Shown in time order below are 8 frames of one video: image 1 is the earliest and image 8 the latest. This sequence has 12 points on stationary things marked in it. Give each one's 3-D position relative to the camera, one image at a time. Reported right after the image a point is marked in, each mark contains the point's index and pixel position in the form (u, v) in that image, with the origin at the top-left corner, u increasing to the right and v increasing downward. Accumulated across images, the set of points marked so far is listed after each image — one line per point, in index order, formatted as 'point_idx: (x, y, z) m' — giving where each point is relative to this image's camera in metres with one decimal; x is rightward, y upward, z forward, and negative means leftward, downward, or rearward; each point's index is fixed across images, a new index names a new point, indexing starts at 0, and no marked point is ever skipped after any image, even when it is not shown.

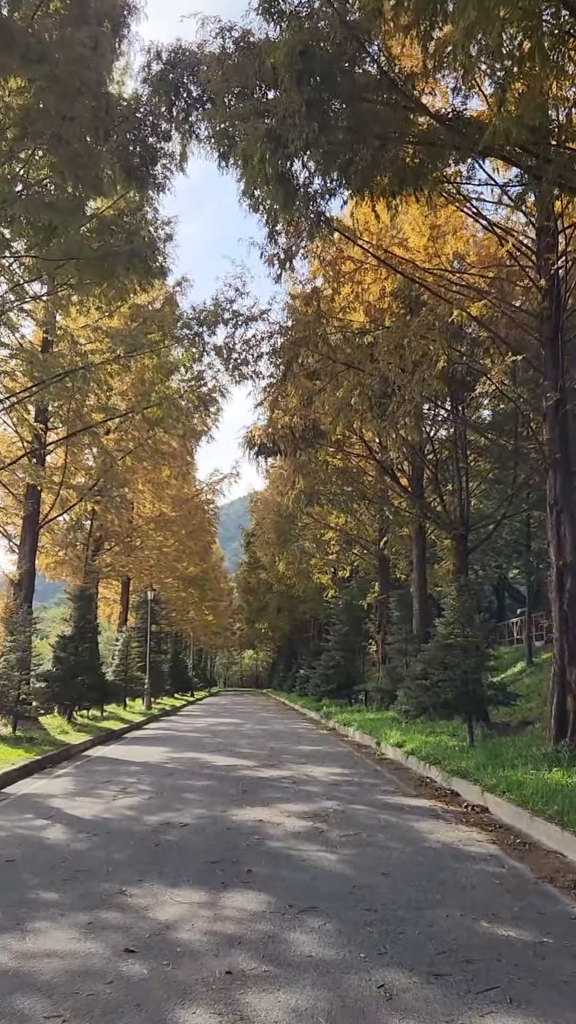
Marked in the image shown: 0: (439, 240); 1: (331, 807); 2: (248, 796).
0: (+2.5, +4.5, +13.5) m
1: (+0.5, -3.2, +9.0) m
2: (-0.5, -3.4, +9.9) m
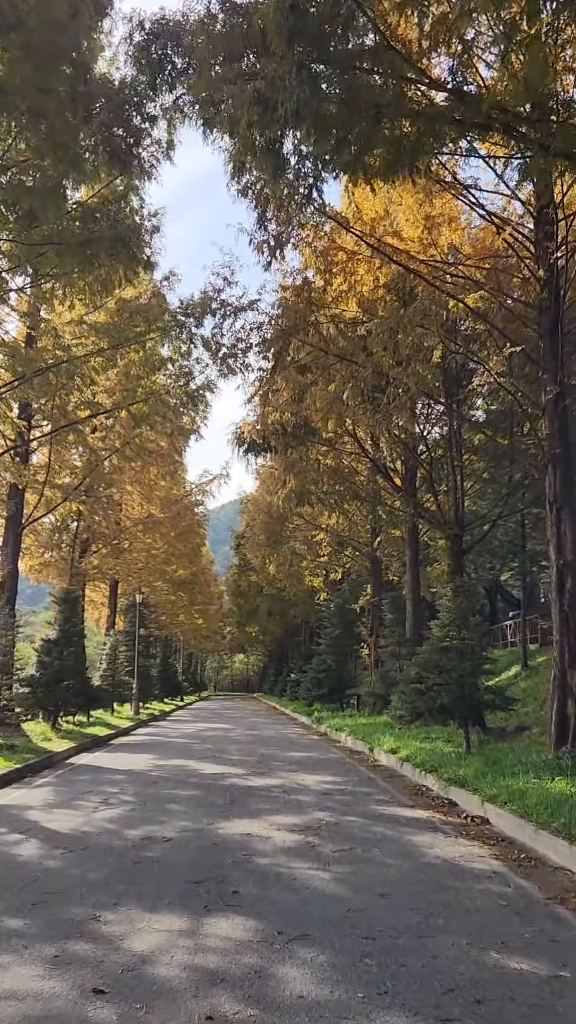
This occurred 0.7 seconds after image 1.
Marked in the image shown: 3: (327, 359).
0: (+2.3, +4.5, +13.1) m
1: (+0.4, -3.2, +8.5) m
2: (-0.6, -3.4, +9.4) m
3: (+0.6, +2.5, +13.1) m
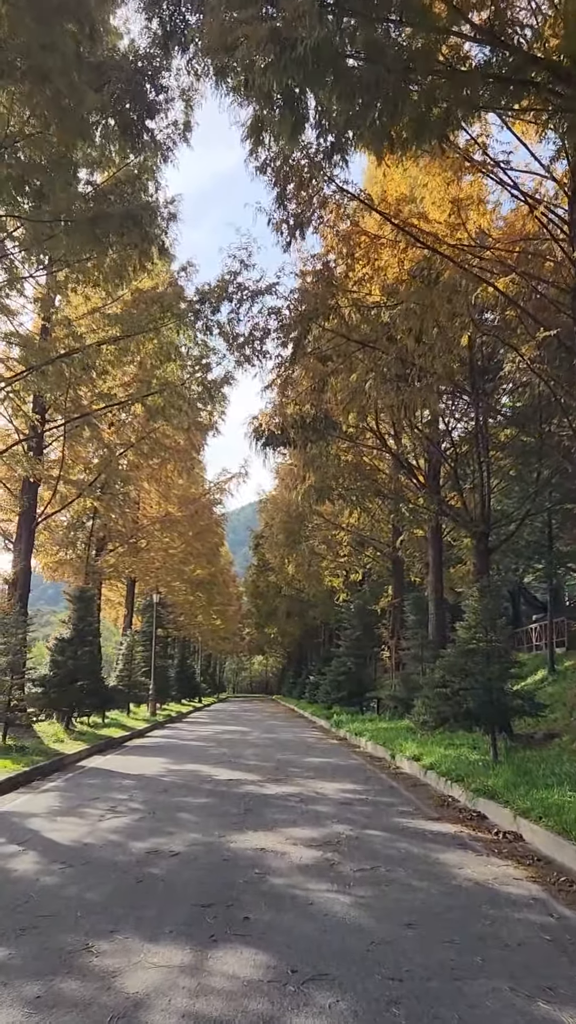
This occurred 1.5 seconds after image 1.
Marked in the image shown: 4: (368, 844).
0: (+2.6, +4.6, +12.4) m
1: (+0.5, -3.1, +7.9) m
2: (-0.4, -3.3, +8.8) m
3: (+0.9, +2.5, +12.5) m
4: (+0.7, -3.0, +7.4) m
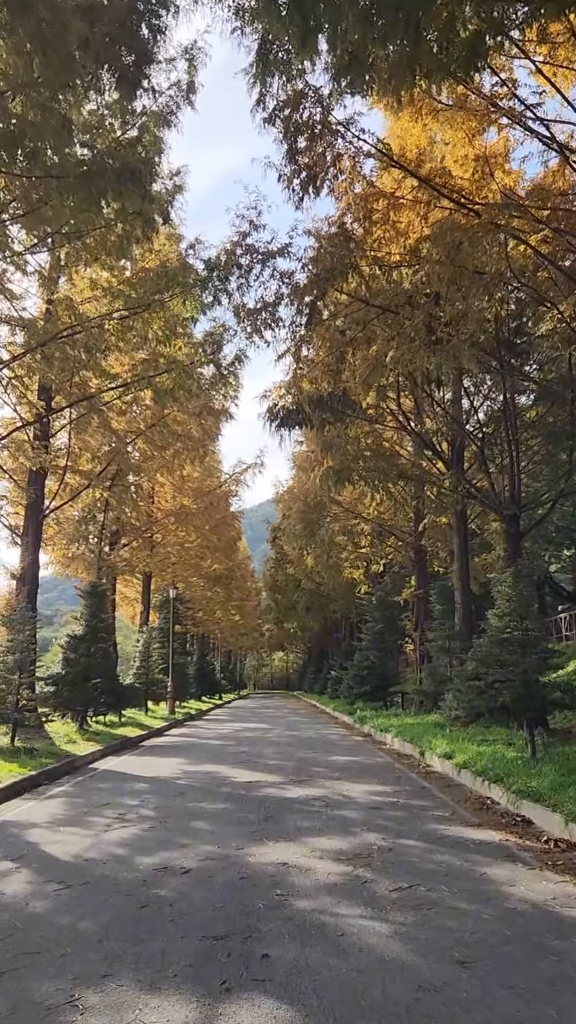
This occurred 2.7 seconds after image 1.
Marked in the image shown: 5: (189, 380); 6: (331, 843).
0: (+2.8, +4.8, +11.5) m
1: (+0.8, -2.9, +7.1) m
2: (-0.2, -3.1, +8.0) m
3: (+1.1, +2.8, +11.6) m
4: (+0.9, -2.8, +6.6) m
5: (-1.8, +2.4, +14.6) m
6: (+0.4, -2.9, +7.1) m
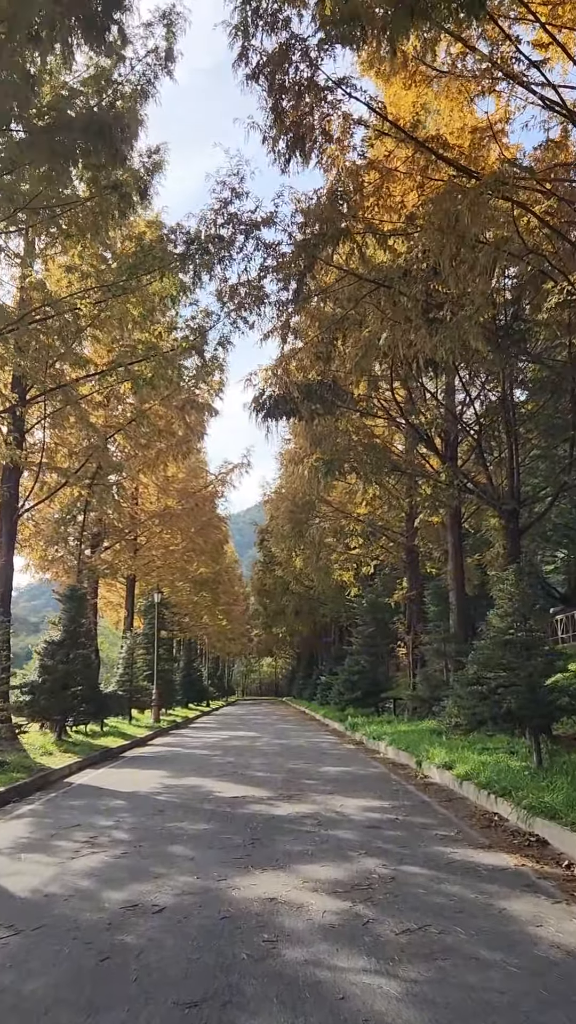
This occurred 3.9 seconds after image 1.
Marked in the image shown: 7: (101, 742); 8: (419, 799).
0: (+2.6, +5.0, +10.8) m
1: (+0.7, -2.8, +6.3) m
2: (-0.3, -3.0, +7.2) m
3: (+1.0, +2.9, +10.9) m
4: (+0.8, -2.6, +5.7) m
5: (-2.0, +2.4, +13.8) m
6: (+0.3, -2.8, +6.2) m
7: (-4.4, -5.4, +19.1) m
8: (+1.6, -3.5, +10.1) m
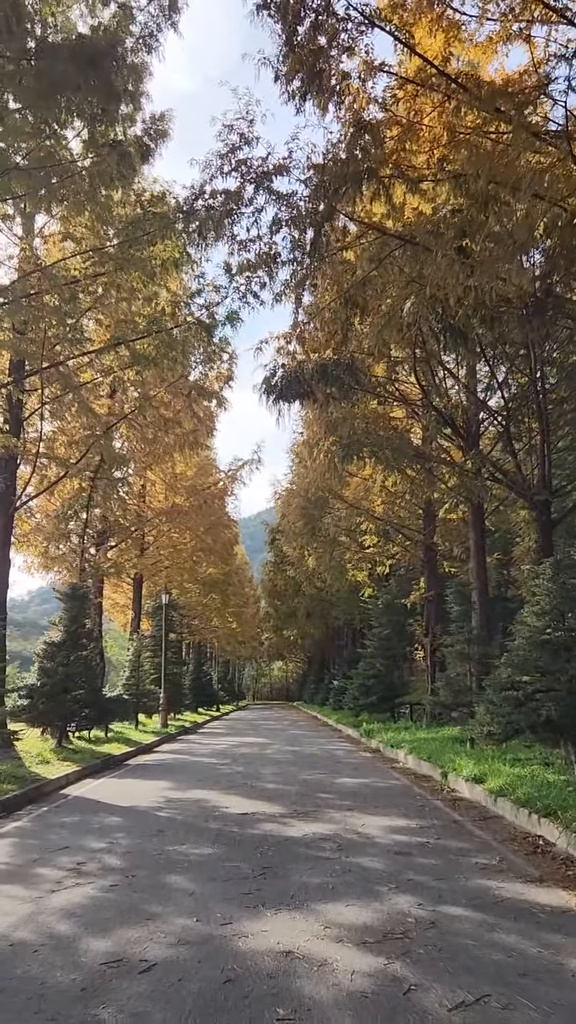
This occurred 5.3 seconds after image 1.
0: (+2.8, +5.1, +9.8) m
1: (+0.8, -2.6, +5.2) m
2: (-0.1, -2.8, +6.2) m
3: (+1.1, +3.1, +9.9) m
4: (+1.0, -2.5, +4.7) m
5: (-1.8, +2.6, +12.8) m
6: (+0.4, -2.6, +5.2) m
7: (-4.1, -5.3, +18.1) m
8: (+1.8, -3.4, +9.0) m
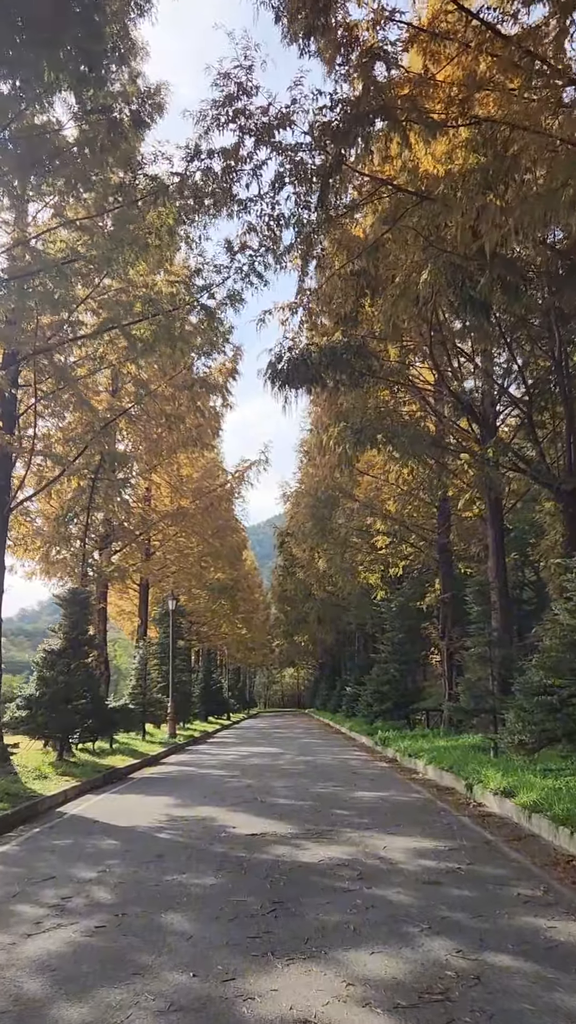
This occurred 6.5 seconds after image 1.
0: (+2.8, +5.3, +9.0) m
1: (+0.9, -2.4, +4.4) m
2: (0.0, -2.7, +5.3) m
3: (+1.2, +3.2, +9.0) m
4: (+1.0, -2.3, +3.8) m
5: (-1.7, +2.6, +12.1) m
6: (+0.5, -2.4, +4.4) m
7: (-3.9, -5.3, +17.3) m
8: (+1.9, -3.2, +8.1) m
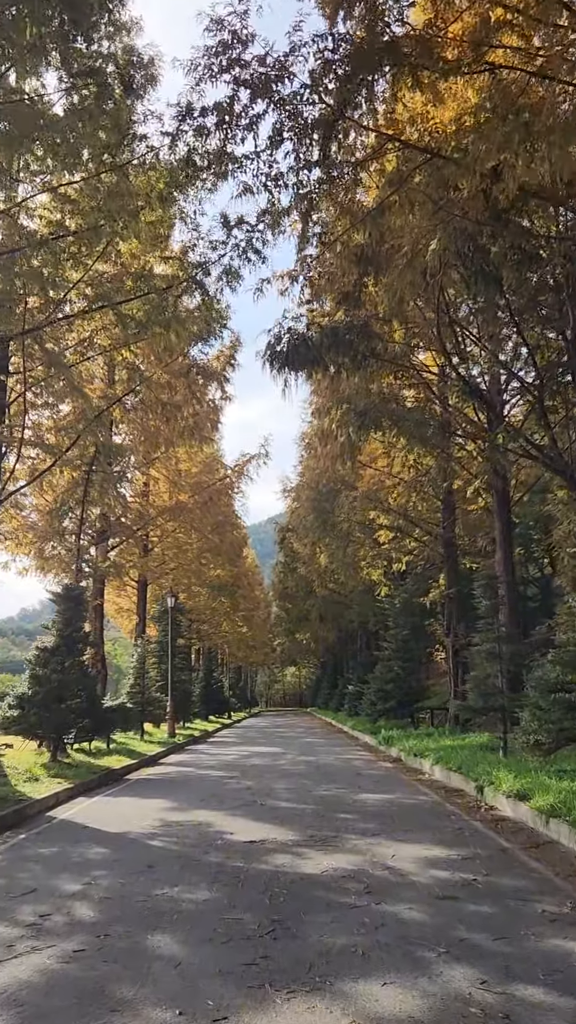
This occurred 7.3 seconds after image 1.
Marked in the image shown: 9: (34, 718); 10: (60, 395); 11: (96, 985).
0: (+2.8, +5.4, +8.4) m
1: (+0.9, -2.3, +3.8) m
2: (0.0, -2.5, +4.8) m
3: (+1.2, +3.3, +8.5) m
4: (+1.0, -2.2, +3.3) m
5: (-1.7, +2.8, +11.5) m
6: (+0.5, -2.3, +3.8) m
7: (-3.8, -5.1, +16.8) m
8: (+1.9, -3.1, +7.6) m
9: (-4.9, -4.0, +15.8) m
10: (-3.9, +2.0, +14.0) m
11: (-1.0, -2.4, +4.2) m
